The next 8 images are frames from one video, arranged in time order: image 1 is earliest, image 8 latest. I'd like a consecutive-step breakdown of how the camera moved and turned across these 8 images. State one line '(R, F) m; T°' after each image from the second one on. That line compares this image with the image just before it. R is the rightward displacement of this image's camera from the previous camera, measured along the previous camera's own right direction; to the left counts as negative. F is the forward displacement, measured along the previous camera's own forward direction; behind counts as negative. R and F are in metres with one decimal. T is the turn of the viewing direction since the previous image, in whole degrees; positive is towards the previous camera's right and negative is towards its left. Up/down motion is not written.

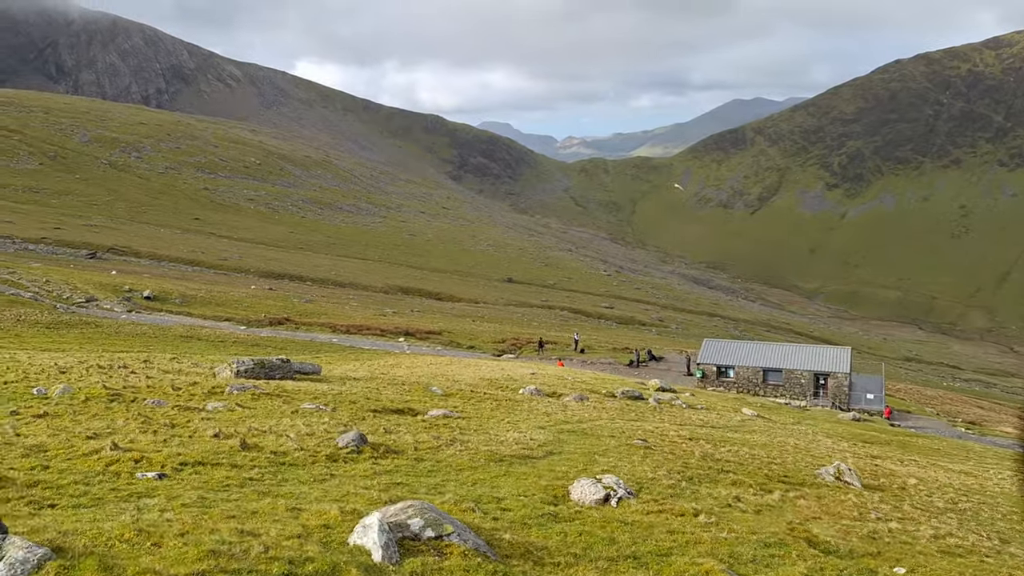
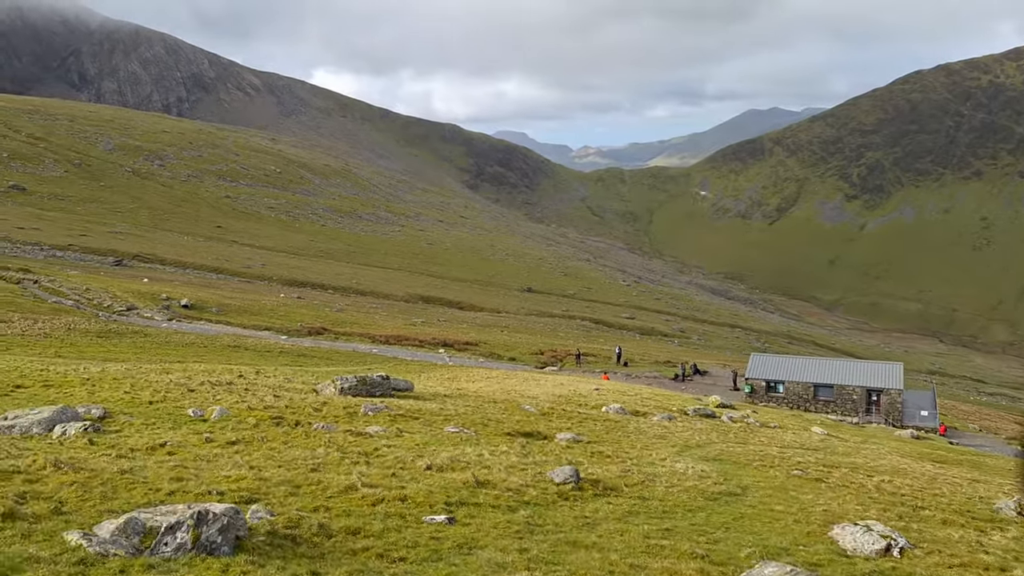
(-3.4, +0.3) m; -1°
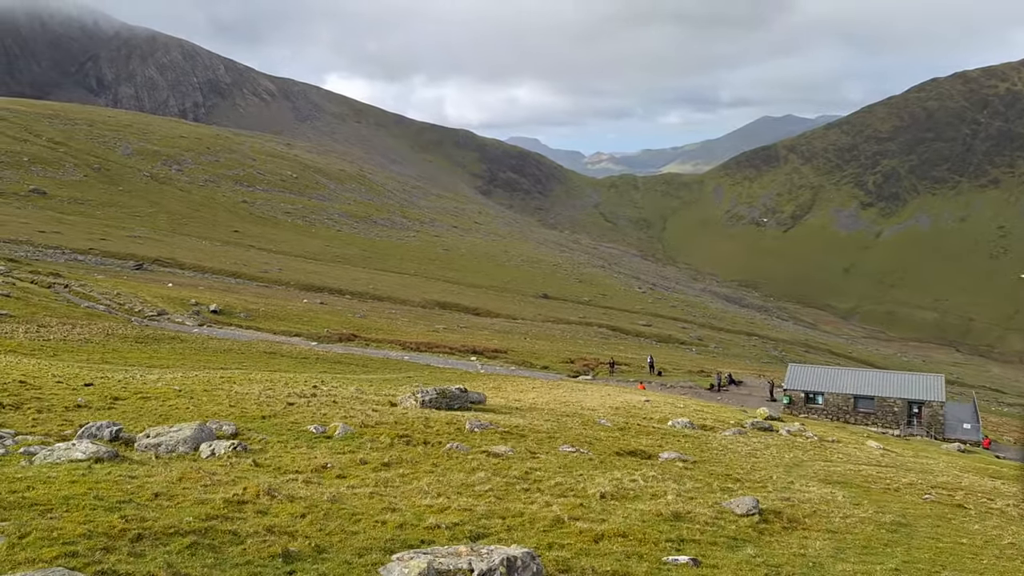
(-2.6, +0.3) m; -1°
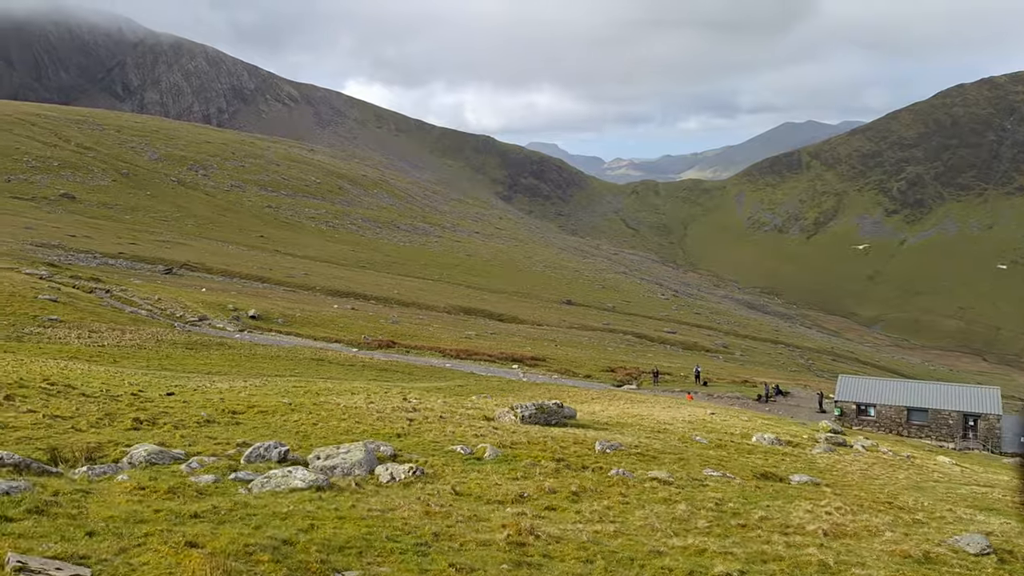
(-3.0, +0.3) m; -1°
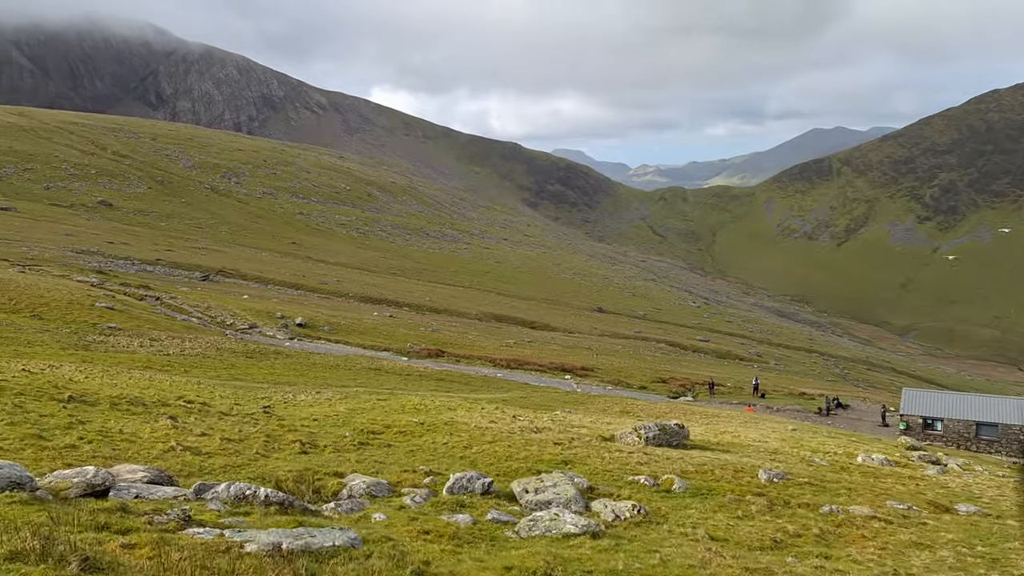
(-3.4, +0.4) m; -2°
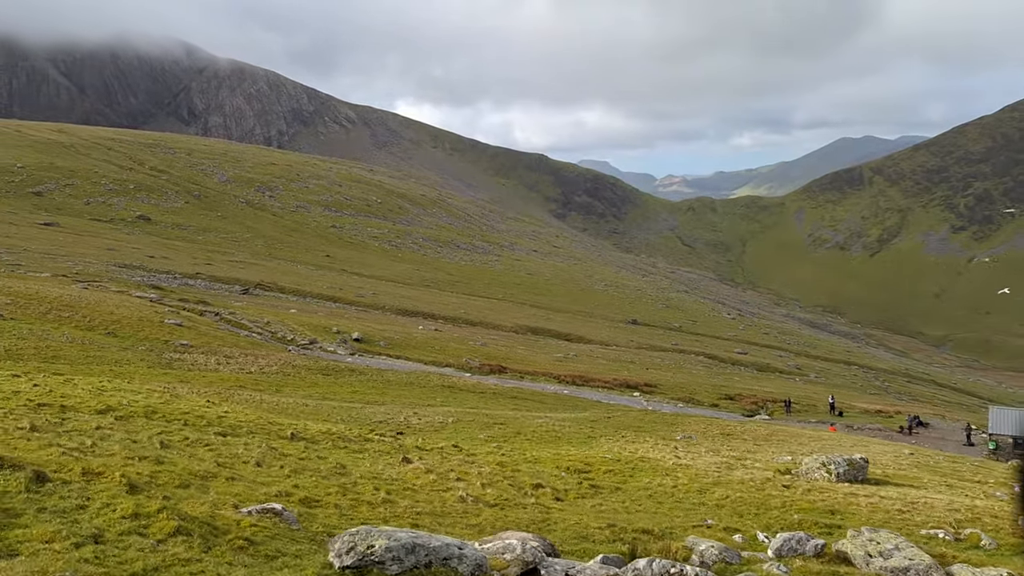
(-5.0, +0.6) m; -1°
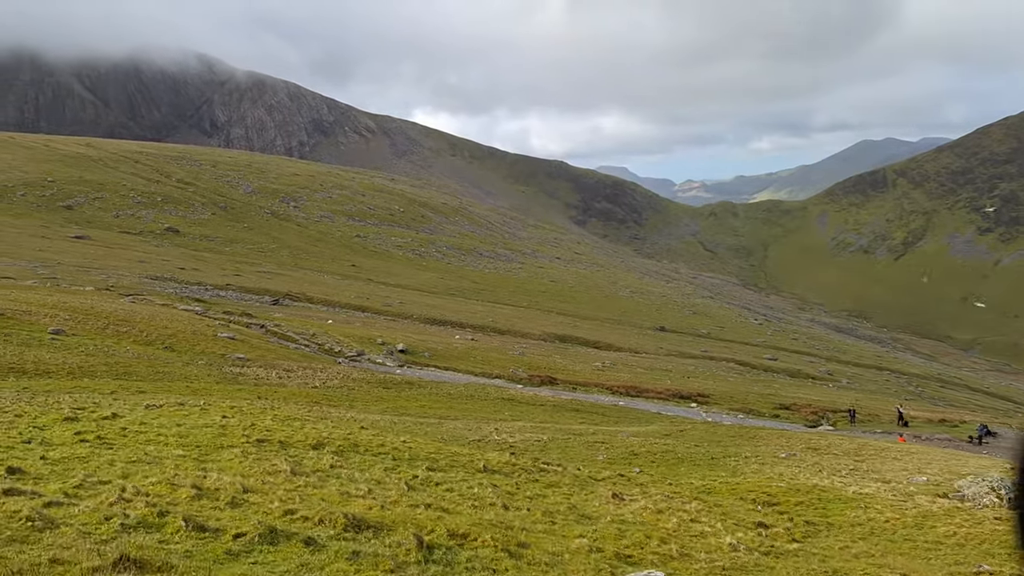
(-4.1, +0.5) m; -1°
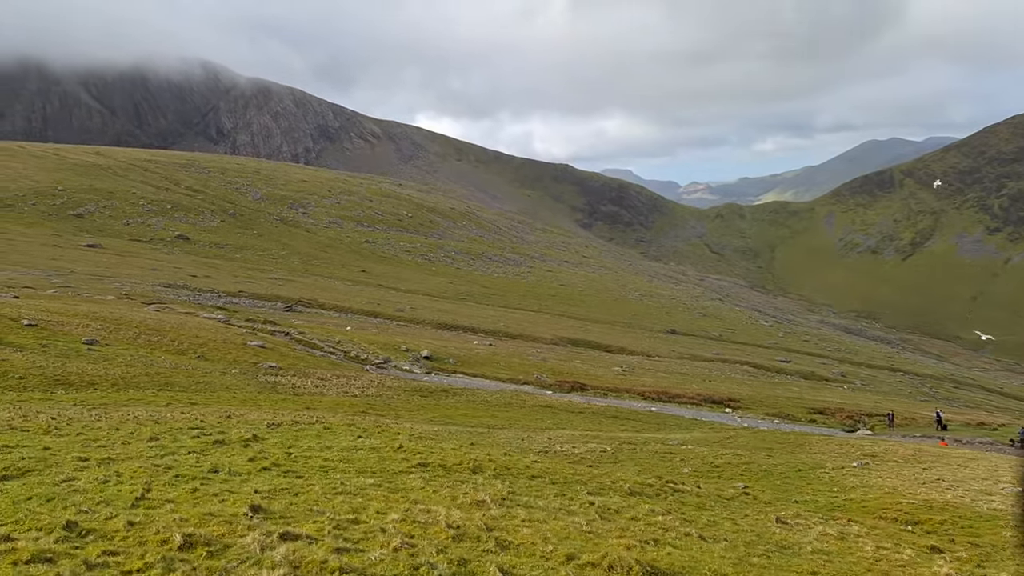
(-3.0, +0.4) m; 0°
